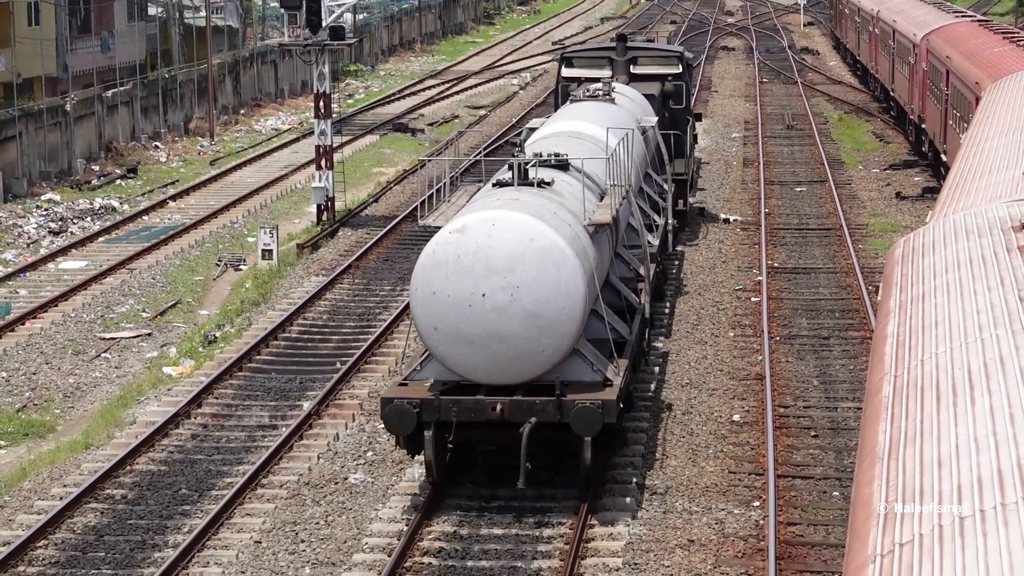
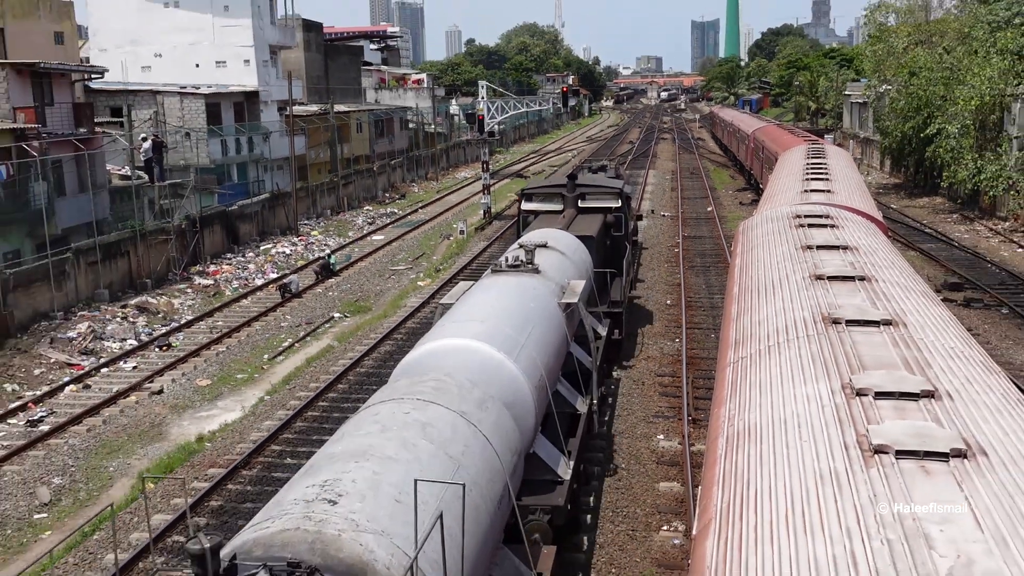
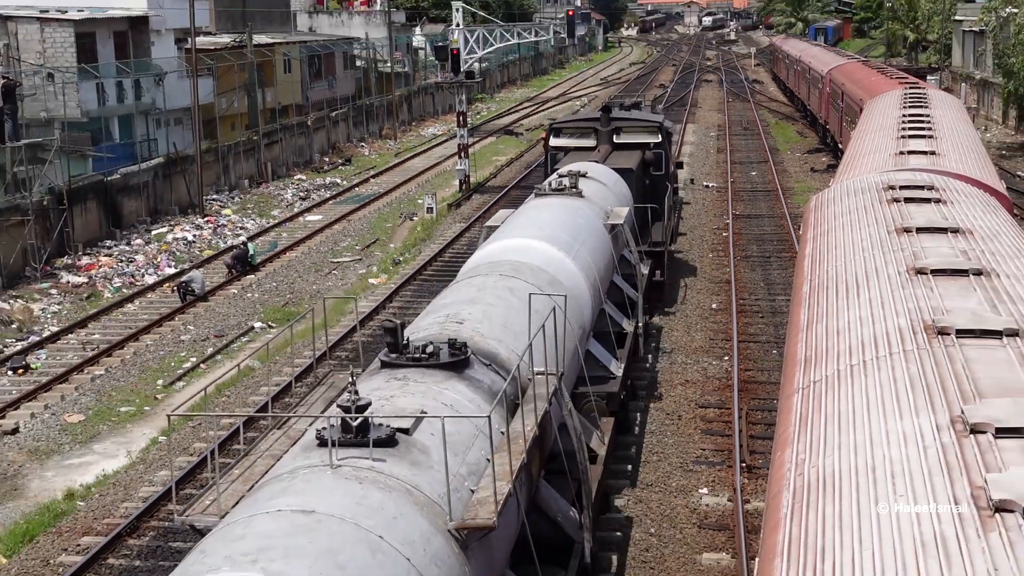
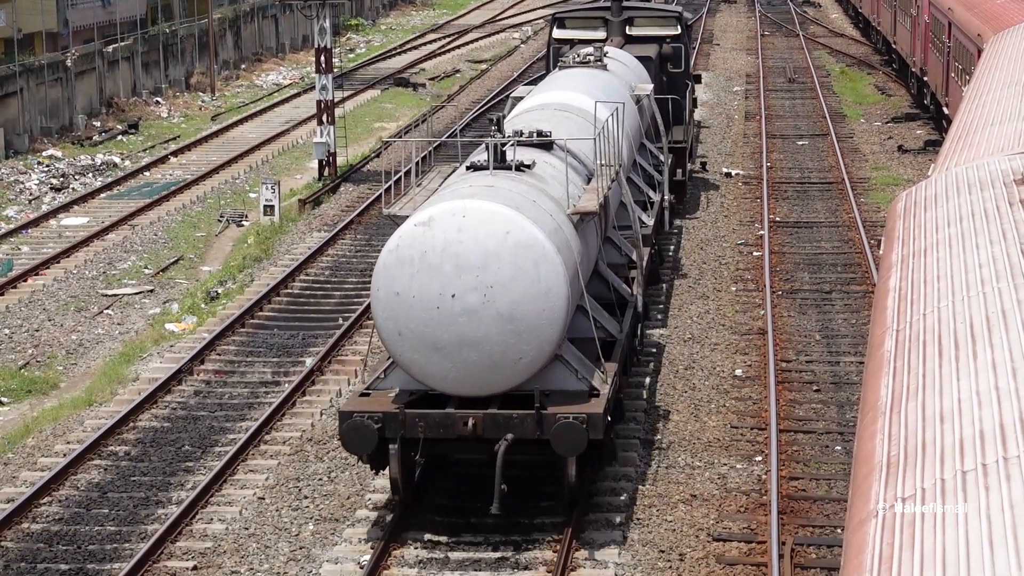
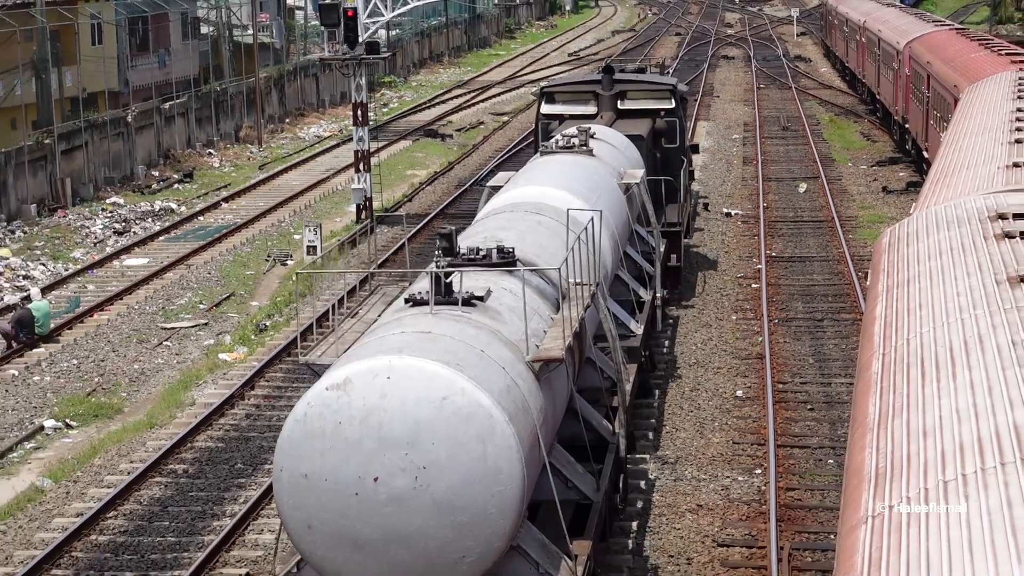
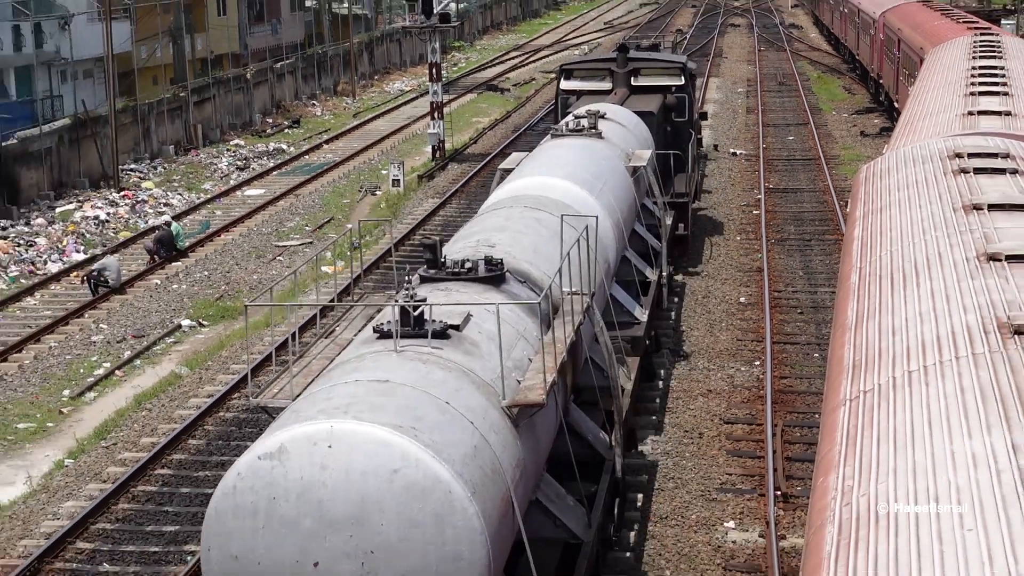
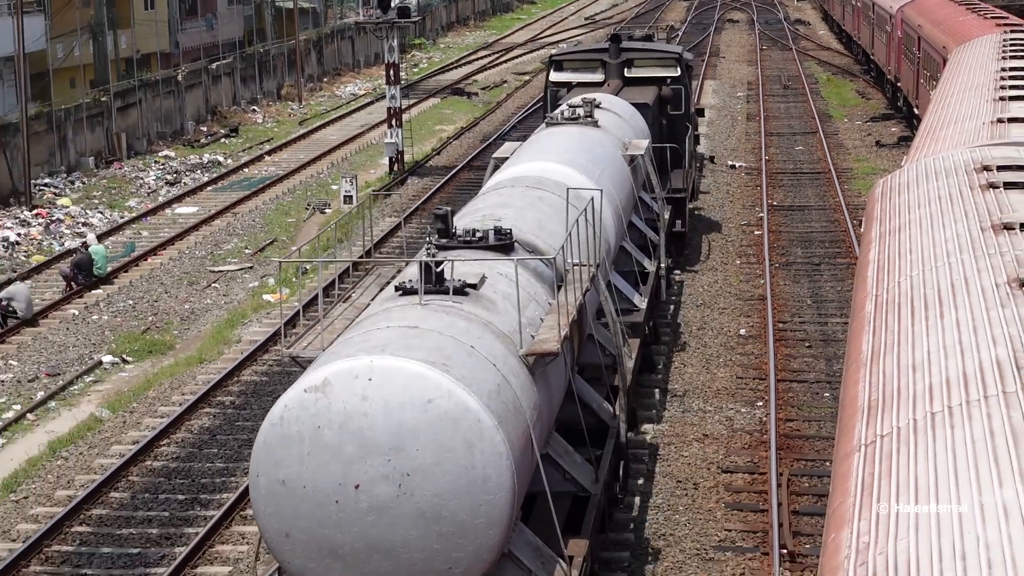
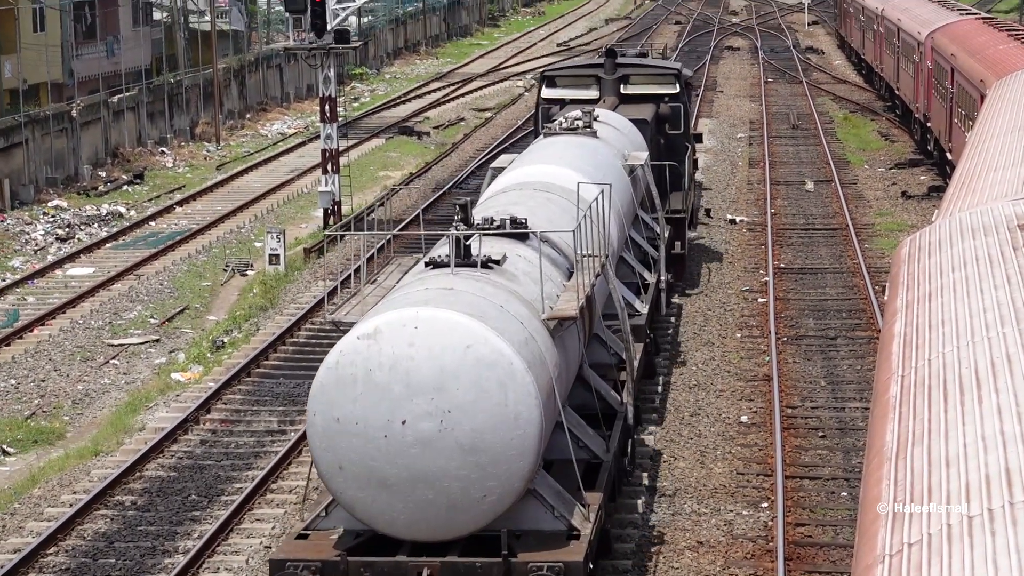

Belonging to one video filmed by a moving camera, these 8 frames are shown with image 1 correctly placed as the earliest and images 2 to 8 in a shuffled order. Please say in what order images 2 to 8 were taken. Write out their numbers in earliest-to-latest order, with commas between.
4, 8, 5, 7, 6, 3, 2
